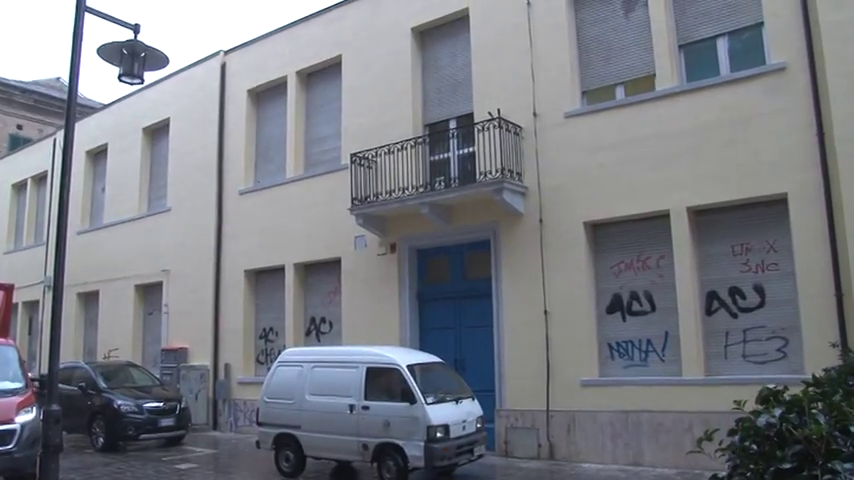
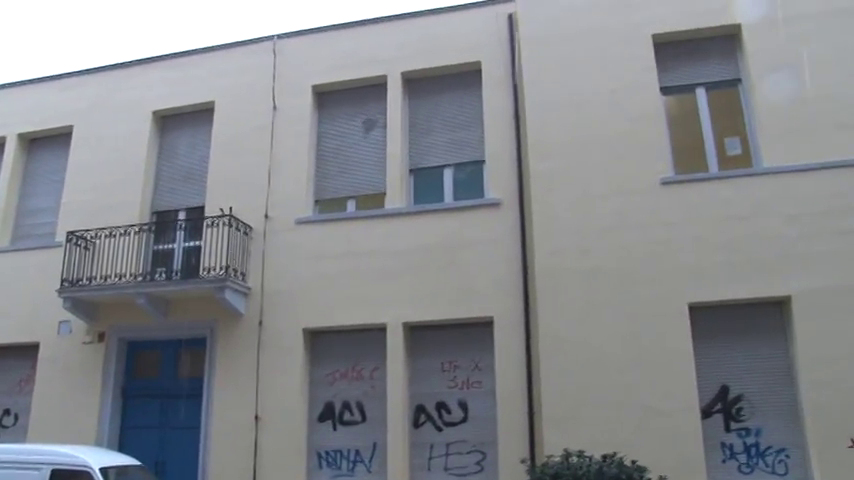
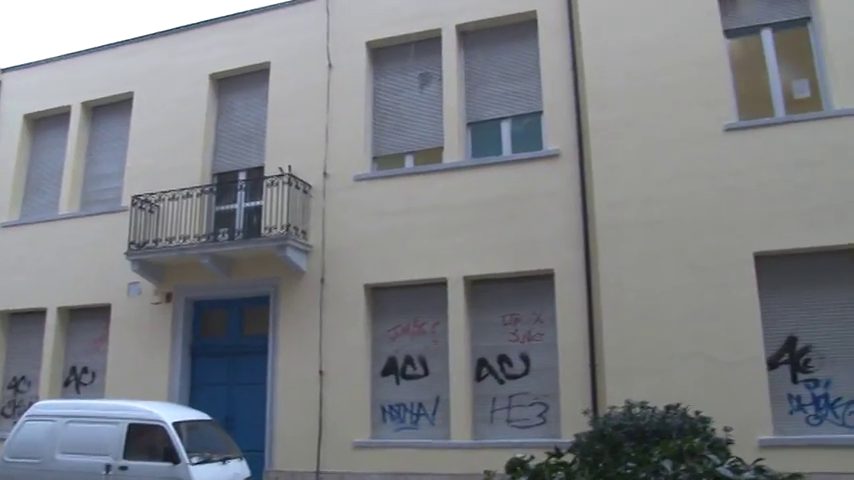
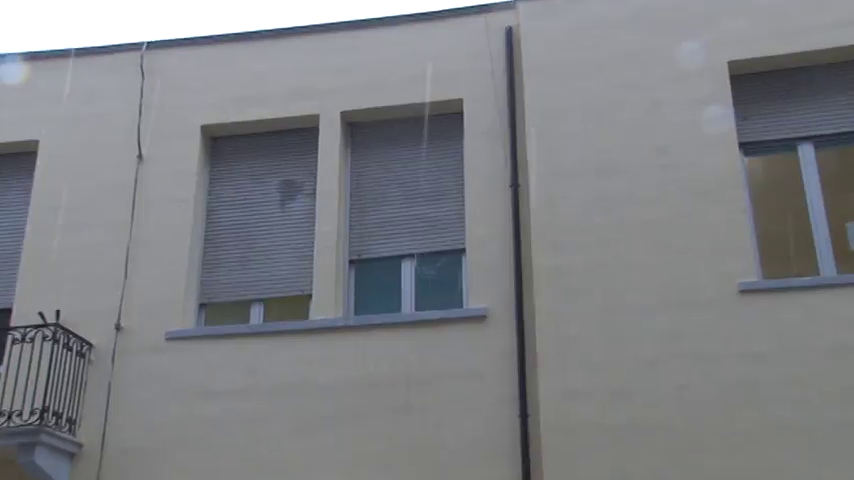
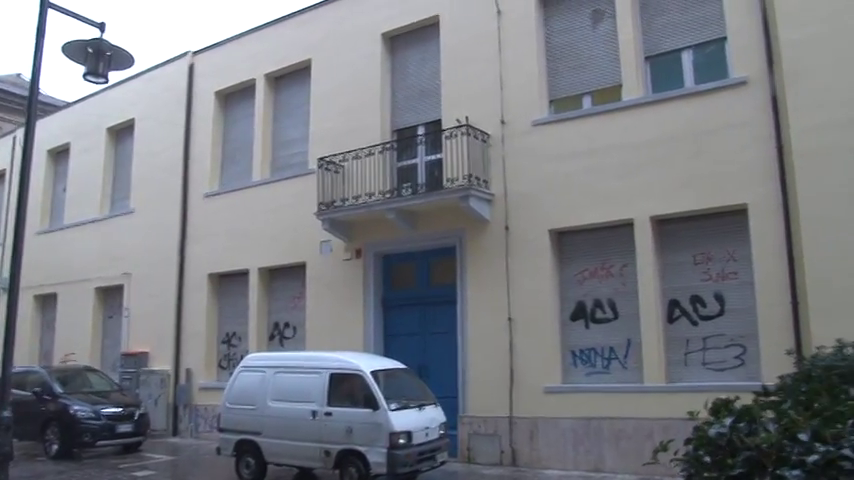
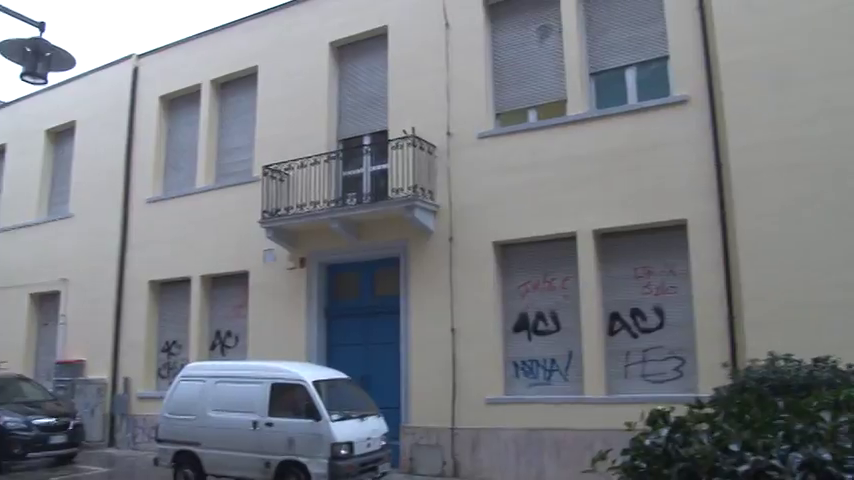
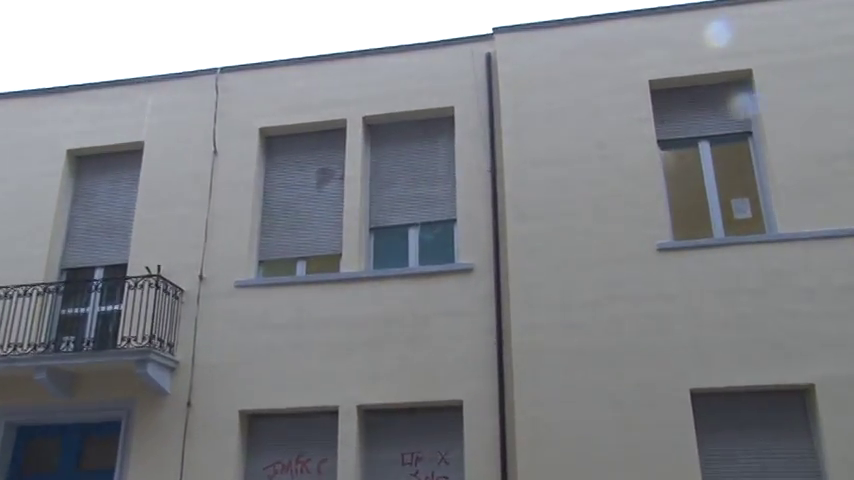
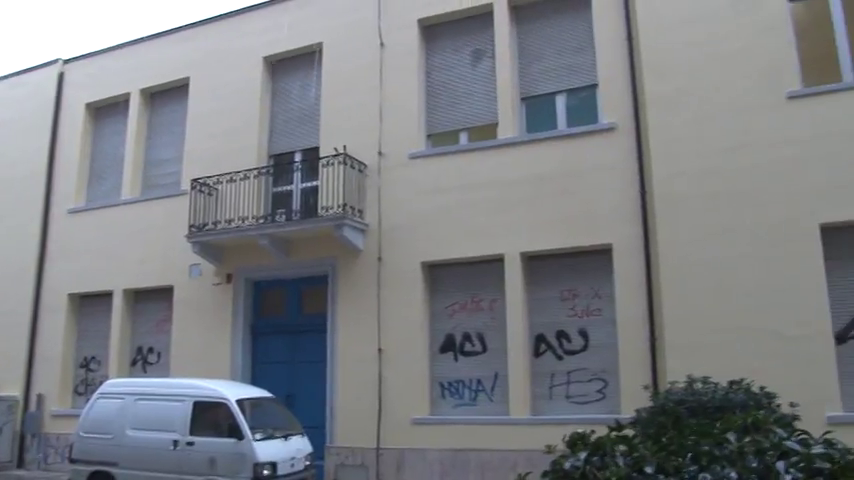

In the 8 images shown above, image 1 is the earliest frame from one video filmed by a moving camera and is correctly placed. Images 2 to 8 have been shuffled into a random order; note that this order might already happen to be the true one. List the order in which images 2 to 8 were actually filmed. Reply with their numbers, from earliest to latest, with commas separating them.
5, 6, 8, 3, 2, 7, 4
